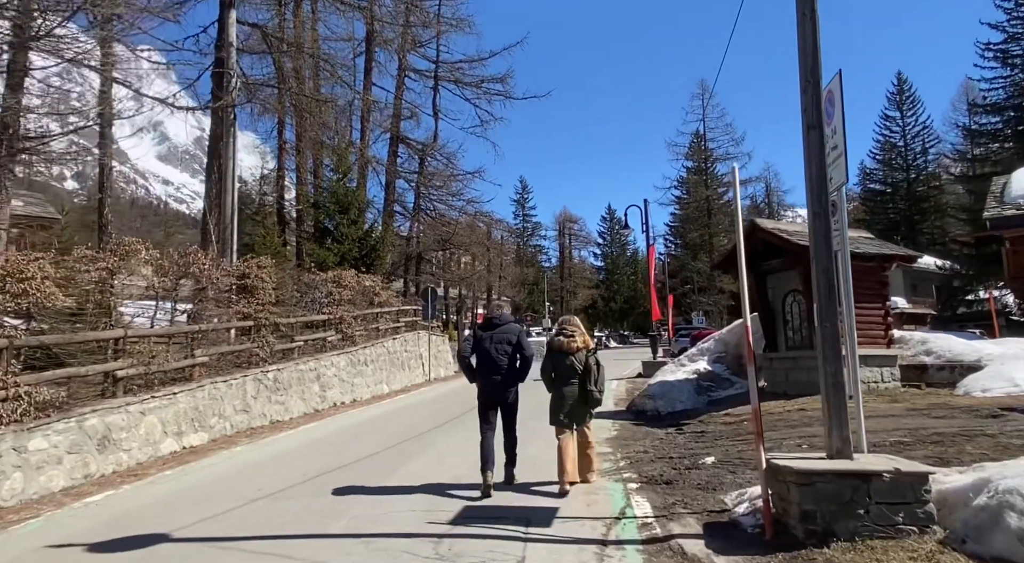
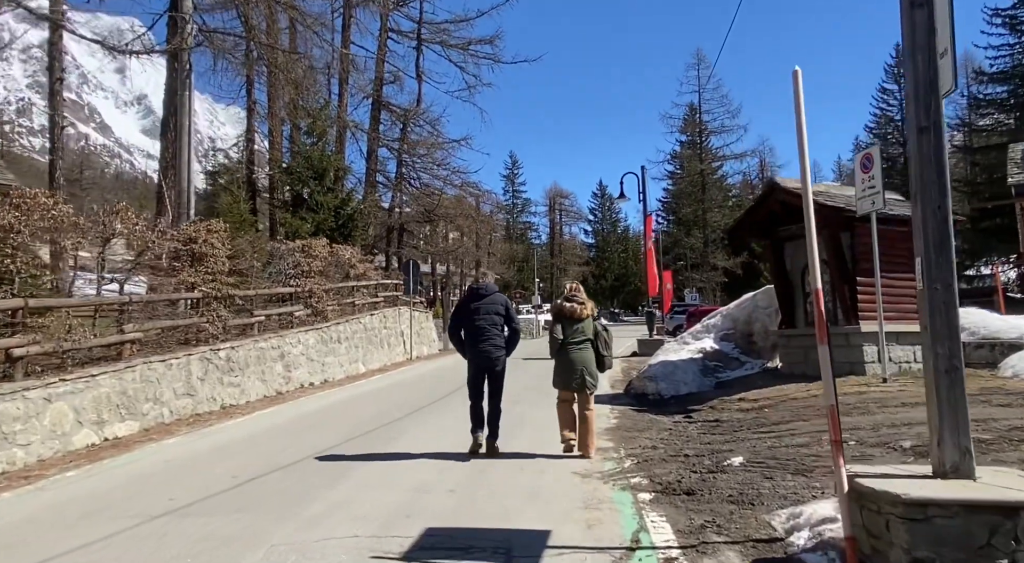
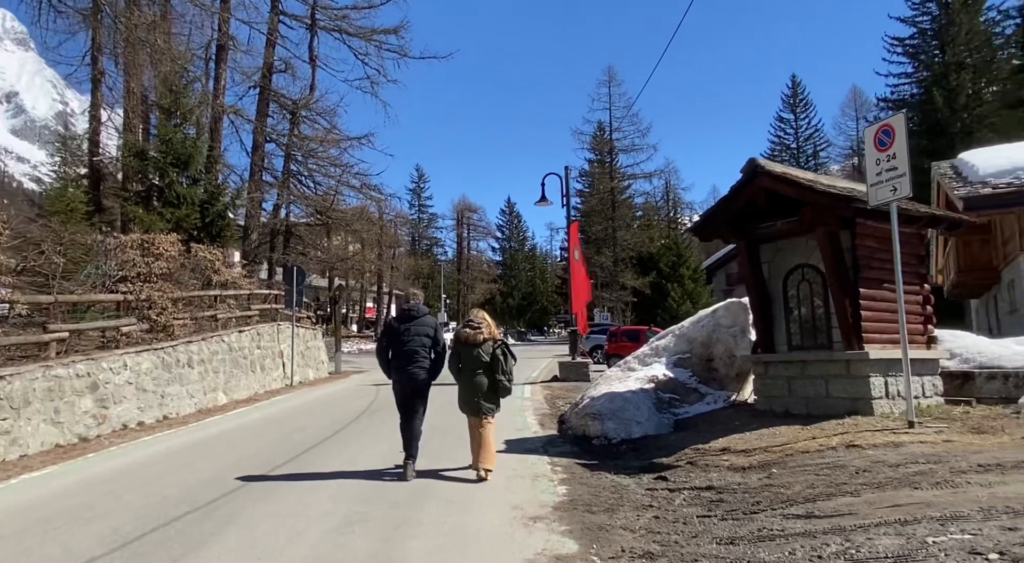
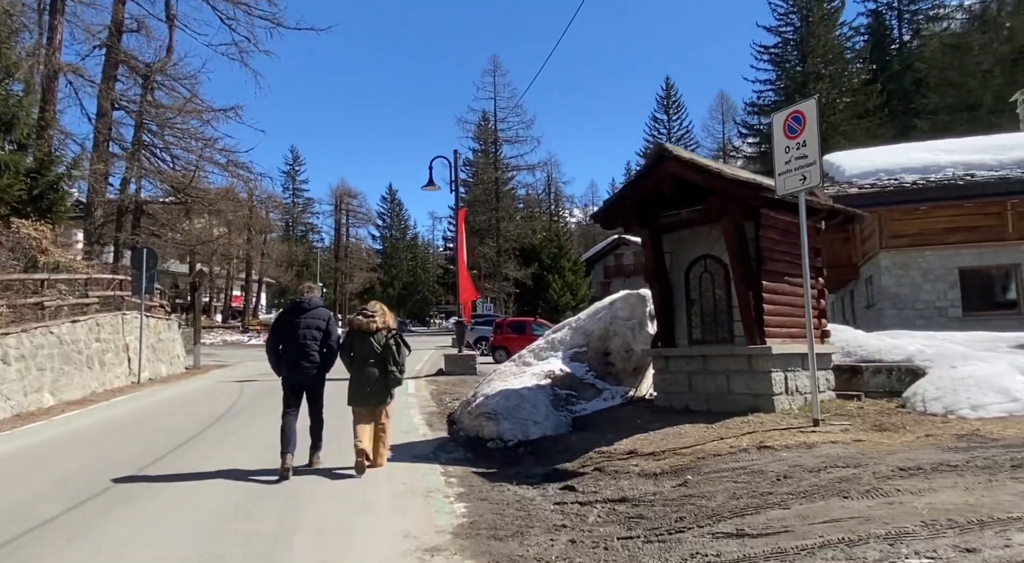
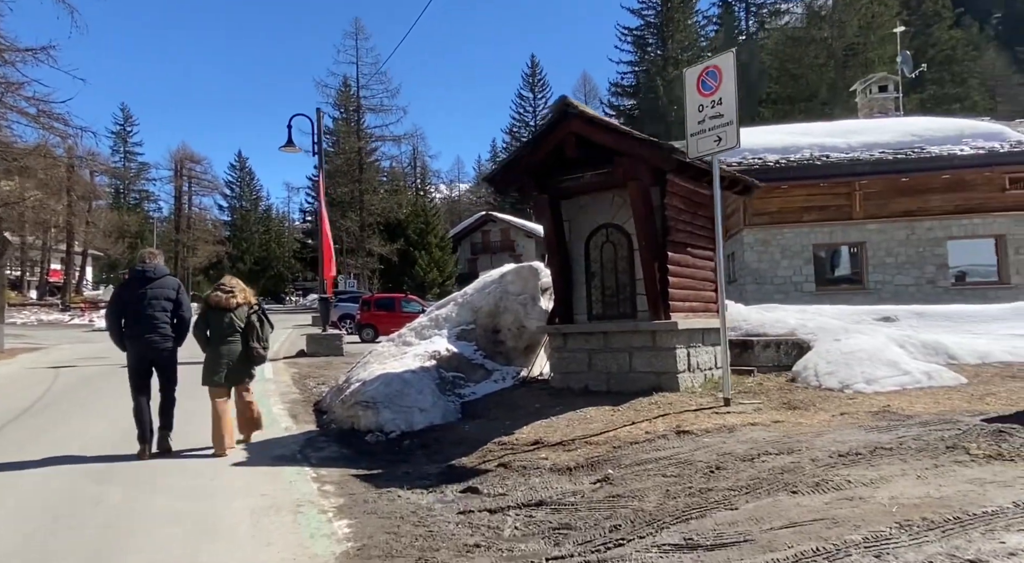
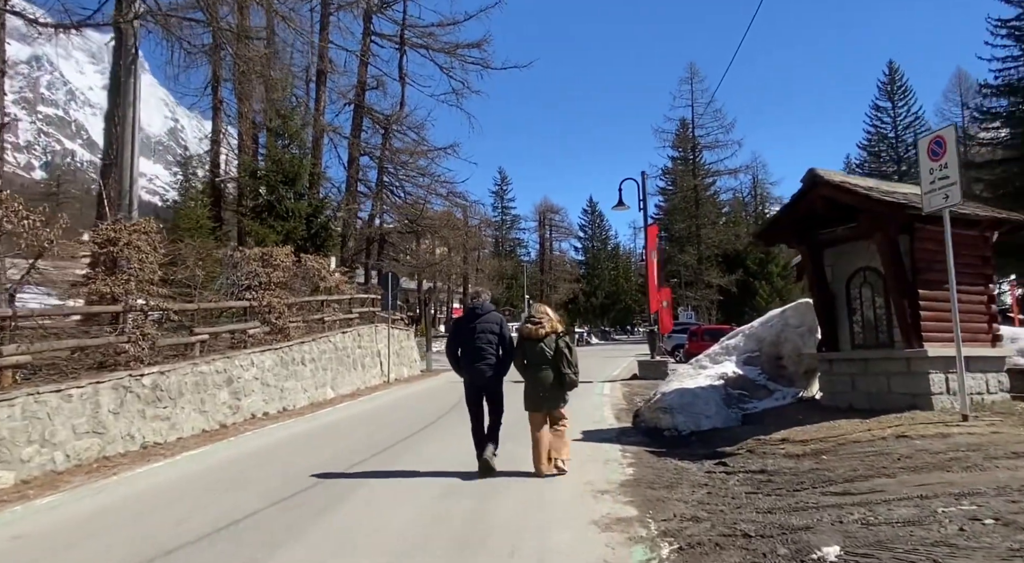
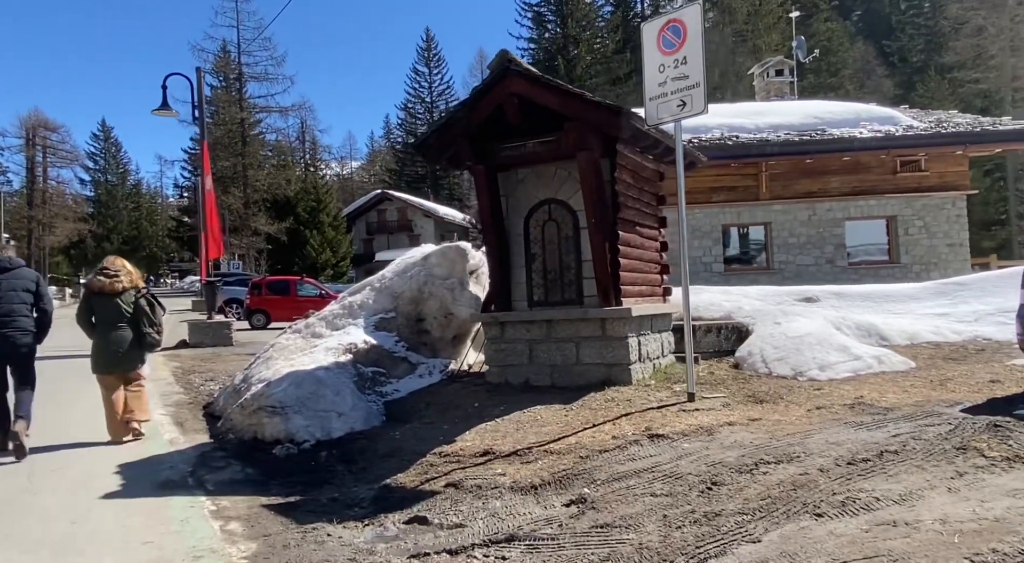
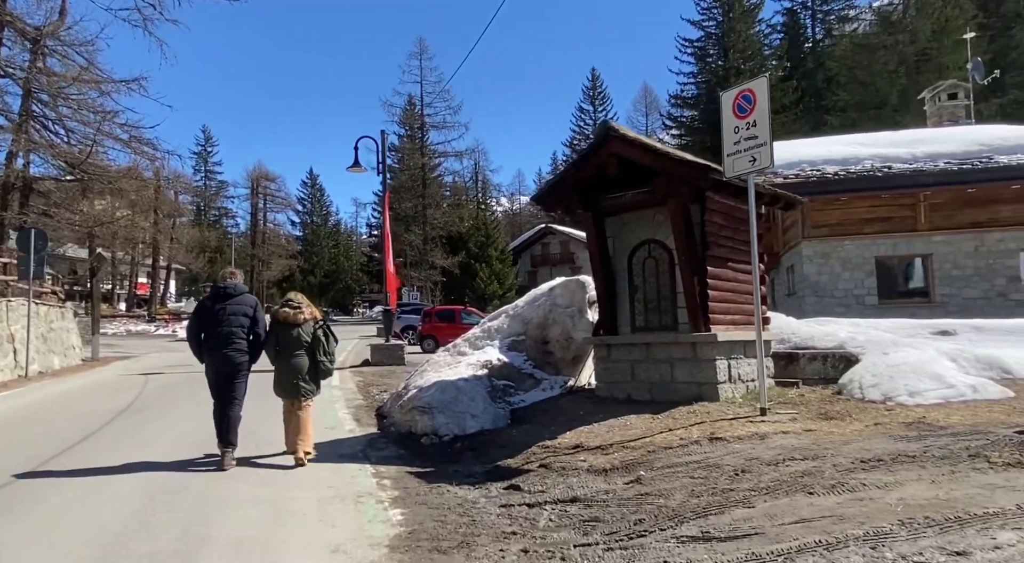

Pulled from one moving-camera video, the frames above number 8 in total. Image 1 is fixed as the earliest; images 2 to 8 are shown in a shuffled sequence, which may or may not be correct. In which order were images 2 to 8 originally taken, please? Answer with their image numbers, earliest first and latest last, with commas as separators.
2, 6, 3, 4, 8, 5, 7
